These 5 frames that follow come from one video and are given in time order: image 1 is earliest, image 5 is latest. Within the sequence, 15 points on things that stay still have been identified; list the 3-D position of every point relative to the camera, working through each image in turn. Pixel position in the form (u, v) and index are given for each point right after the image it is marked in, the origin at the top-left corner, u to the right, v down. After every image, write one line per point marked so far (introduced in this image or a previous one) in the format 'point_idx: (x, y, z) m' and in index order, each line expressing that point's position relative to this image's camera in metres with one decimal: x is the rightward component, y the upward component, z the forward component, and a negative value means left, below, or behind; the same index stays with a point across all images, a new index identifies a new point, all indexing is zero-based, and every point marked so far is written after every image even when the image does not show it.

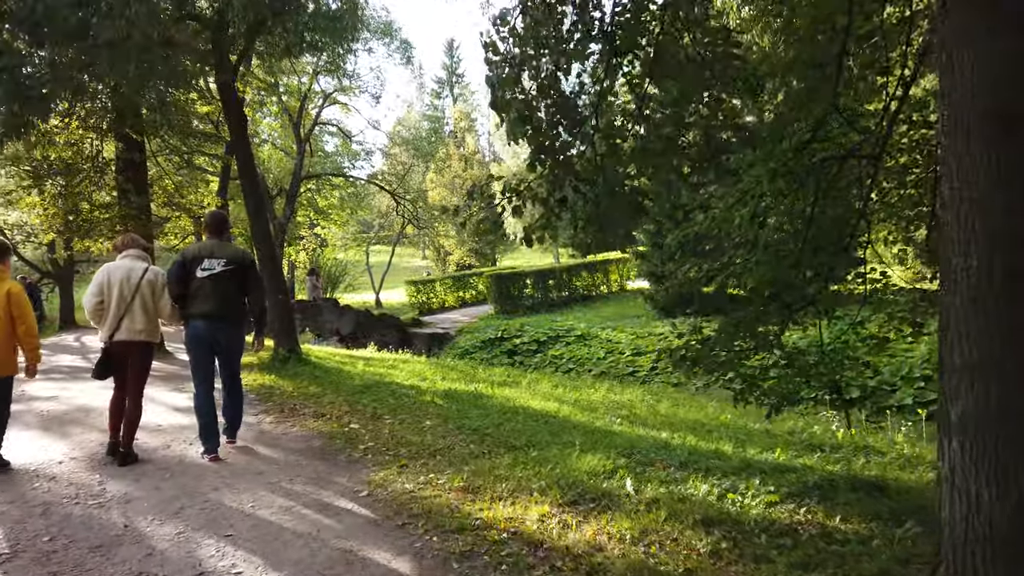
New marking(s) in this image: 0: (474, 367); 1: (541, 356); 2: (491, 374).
0: (-0.4, -1.1, +9.9) m
1: (+0.6, -1.5, +15.5) m
2: (-0.2, -1.0, +8.3) m
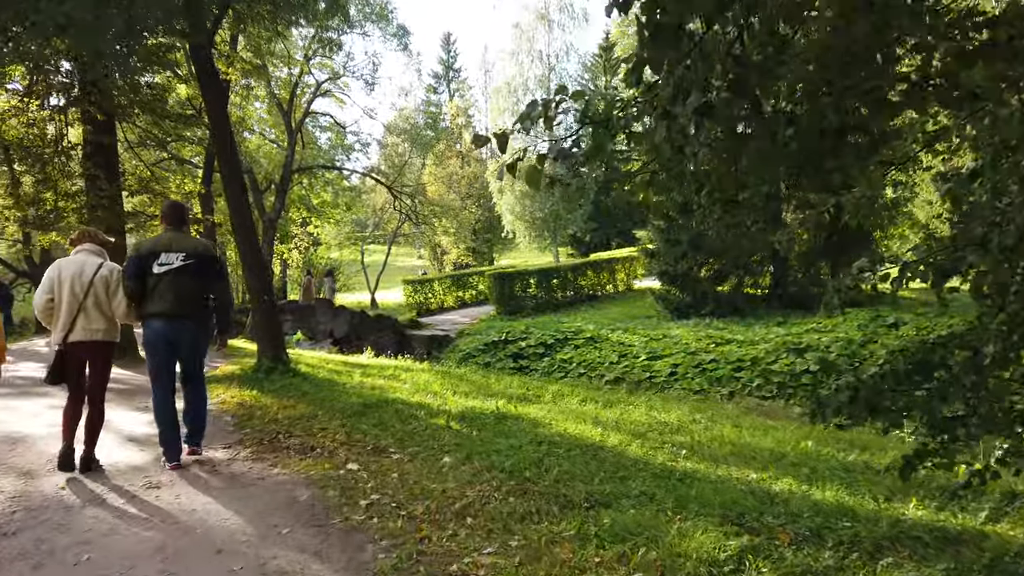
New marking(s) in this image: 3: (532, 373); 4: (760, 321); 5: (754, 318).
0: (-0.3, -1.1, +9.0) m
1: (+0.7, -1.4, +14.6) m
2: (0.0, -1.0, +7.3) m
3: (+0.4, -1.7, +14.3) m
4: (+5.1, -0.7, +14.9) m
5: (+5.1, -0.6, +15.3) m
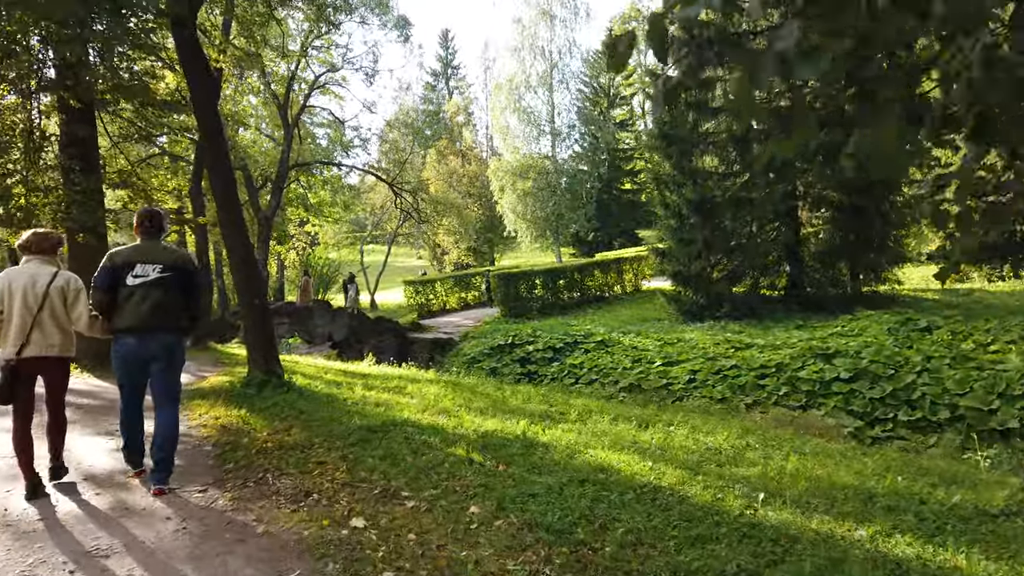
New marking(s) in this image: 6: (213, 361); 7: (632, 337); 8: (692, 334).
0: (-0.1, -1.1, +8.3) m
1: (+0.9, -1.5, +13.9) m
2: (+0.1, -1.0, +6.7) m
3: (+0.5, -1.7, +13.6) m
4: (+5.3, -0.7, +14.3) m
5: (+5.3, -0.7, +14.7) m
6: (-3.9, -1.0, +9.5) m
7: (+2.5, -1.0, +14.9) m
8: (+3.6, -0.9, +14.3) m
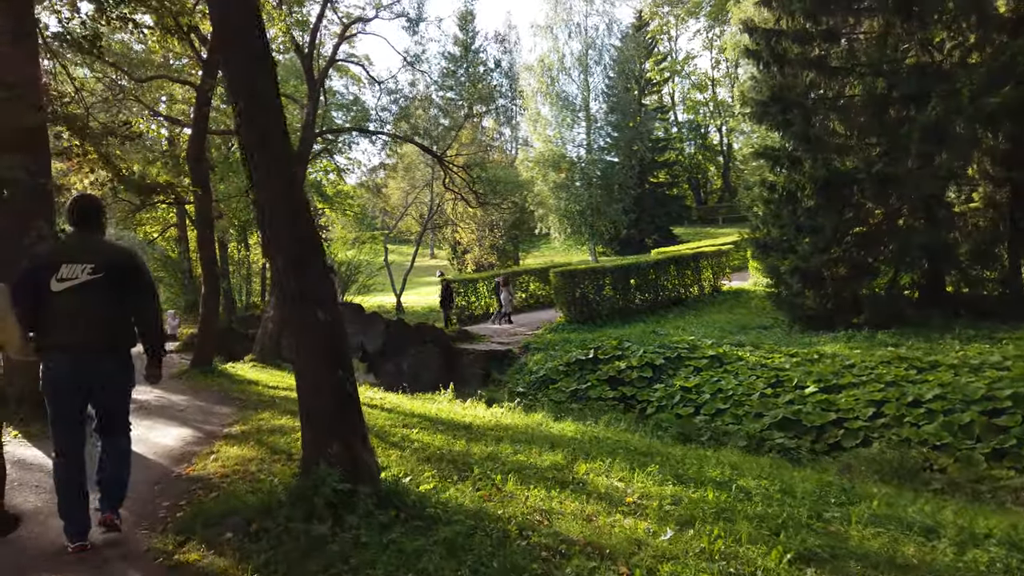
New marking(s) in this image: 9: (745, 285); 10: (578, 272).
0: (+1.2, -1.1, +5.1) m
1: (+2.3, -1.5, +10.7) m
2: (+1.5, -1.0, +3.5) m
3: (+1.9, -1.7, +10.4) m
4: (+6.7, -0.7, +11.1) m
5: (+6.6, -0.7, +11.5) m
6: (-2.5, -1.0, +6.4) m
7: (+3.9, -1.0, +11.8) m
8: (+5.0, -0.9, +11.2) m
9: (+6.2, +0.1, +19.5) m
10: (+1.4, +0.3, +15.3) m
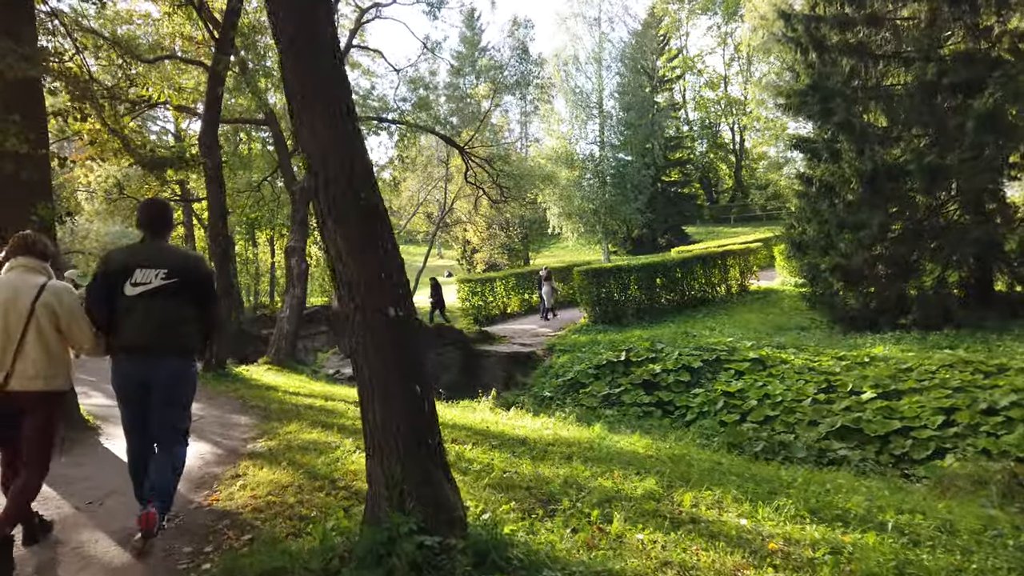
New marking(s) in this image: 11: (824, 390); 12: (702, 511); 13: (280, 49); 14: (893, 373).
0: (+1.6, -1.1, +4.5) m
1: (+2.7, -1.5, +10.0) m
2: (+1.9, -1.0, +2.8) m
3: (+2.3, -1.7, +9.8) m
4: (+7.1, -0.7, +10.4) m
5: (+7.1, -0.6, +10.8) m
6: (-2.1, -1.0, +5.8) m
7: (+4.3, -1.0, +11.1) m
8: (+5.4, -0.9, +10.5) m
9: (+6.7, +0.1, +18.8) m
10: (+1.8, +0.4, +14.6) m
11: (+4.0, -1.3, +9.2) m
12: (+0.7, -0.9, +3.0) m
13: (-1.2, +0.9, +3.4) m
14: (+4.9, -1.1, +9.2) m
